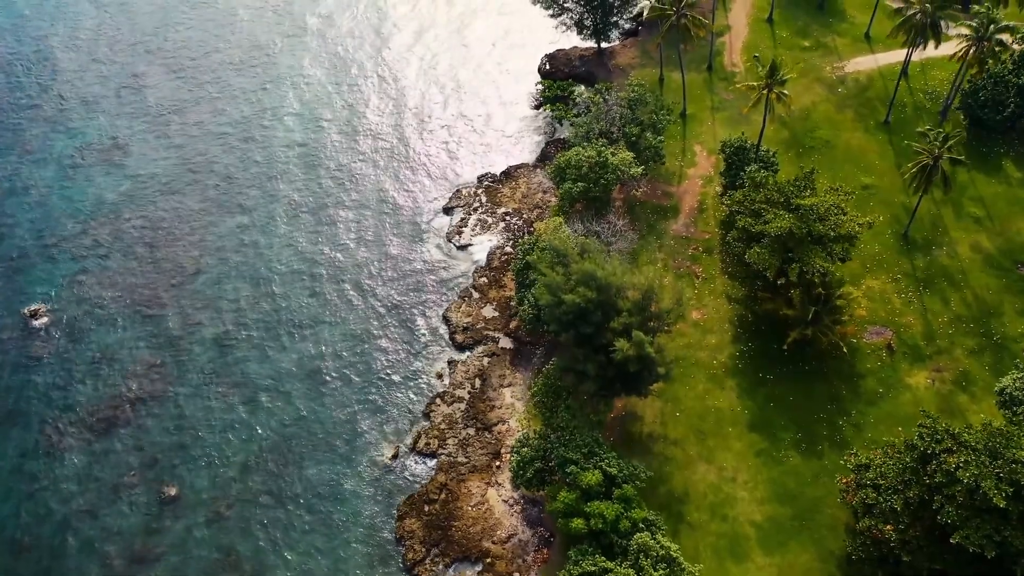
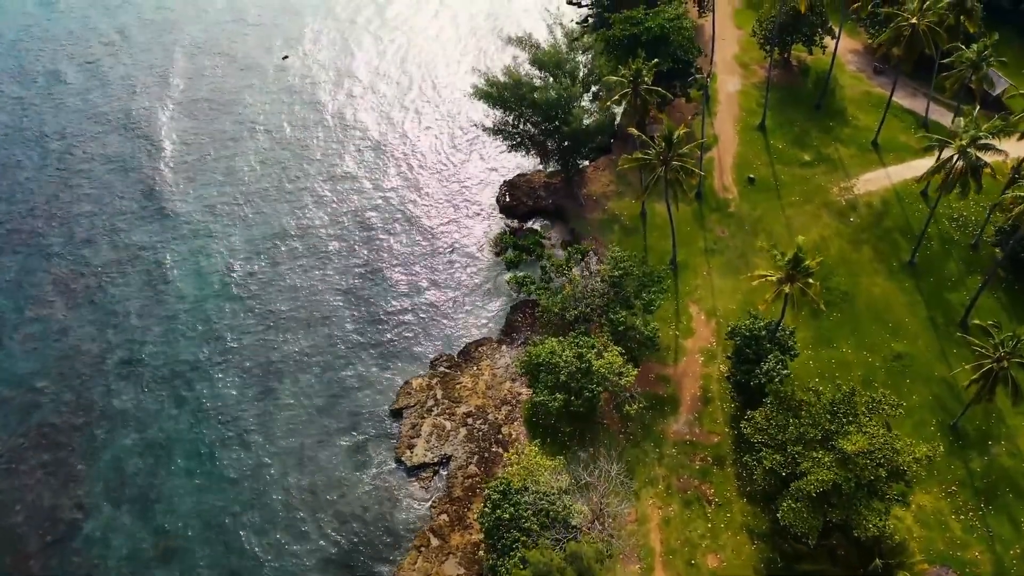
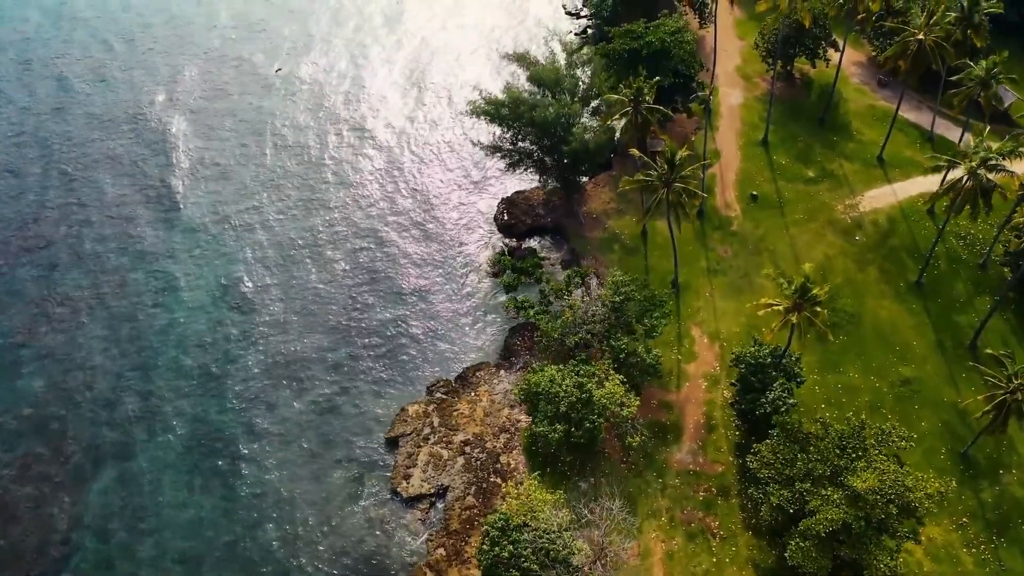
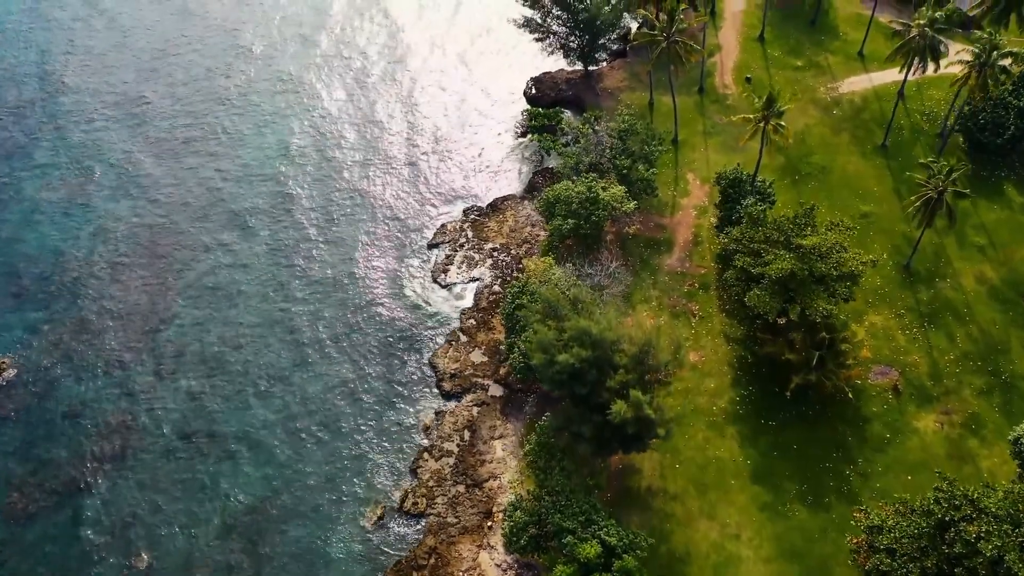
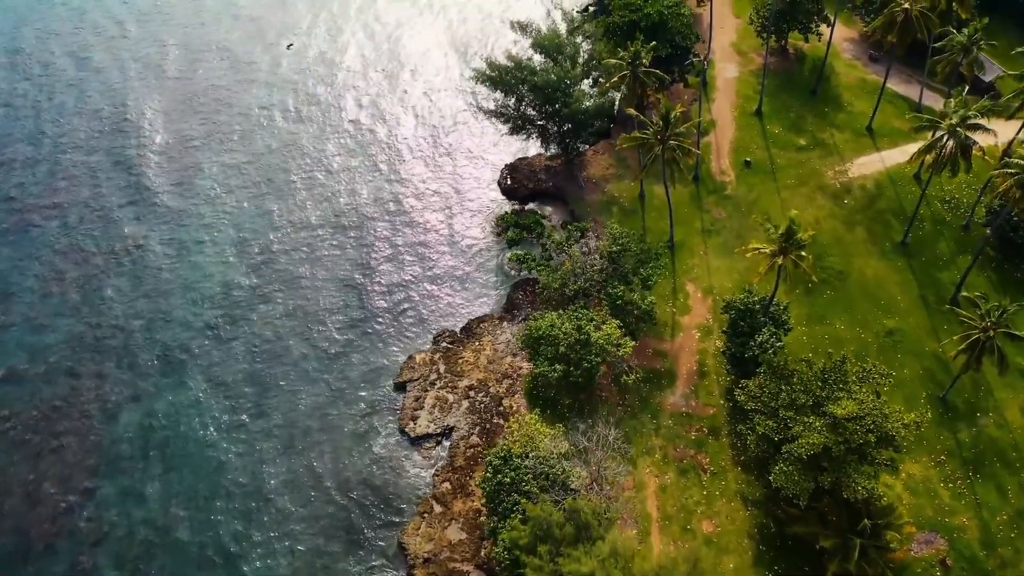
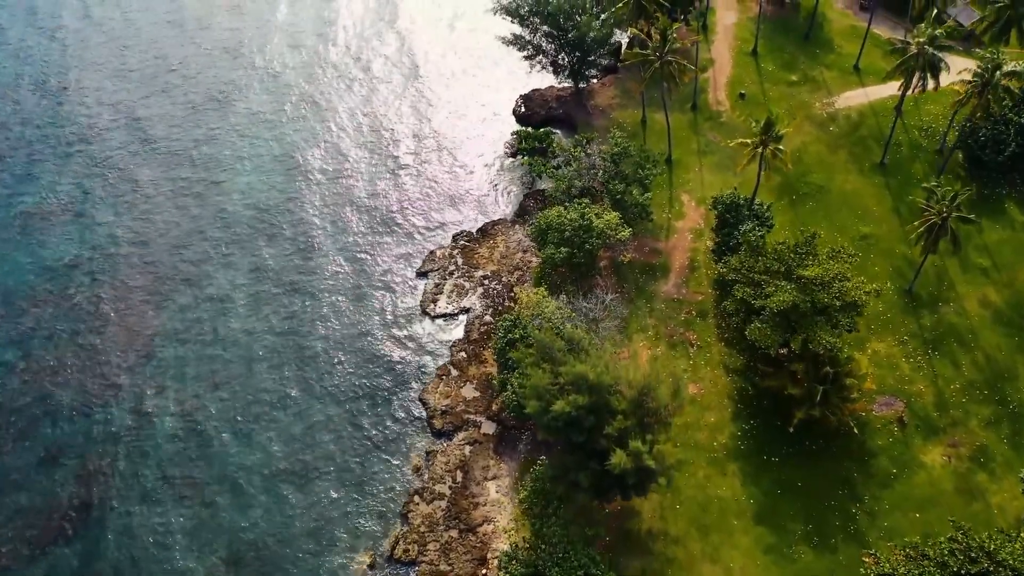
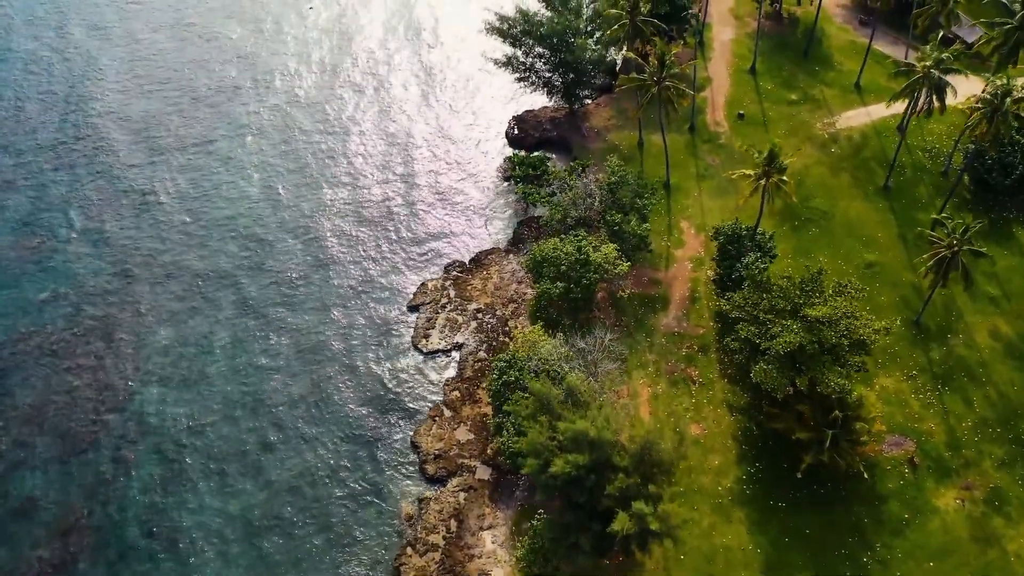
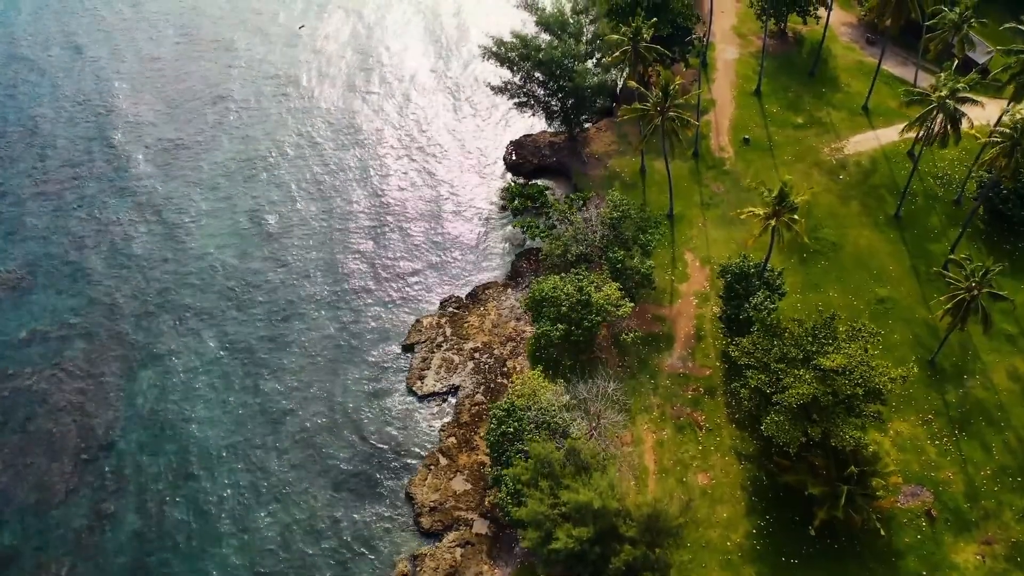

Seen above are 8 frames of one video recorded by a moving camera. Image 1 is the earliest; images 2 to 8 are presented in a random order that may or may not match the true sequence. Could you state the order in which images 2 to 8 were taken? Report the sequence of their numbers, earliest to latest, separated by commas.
4, 6, 7, 8, 5, 2, 3
